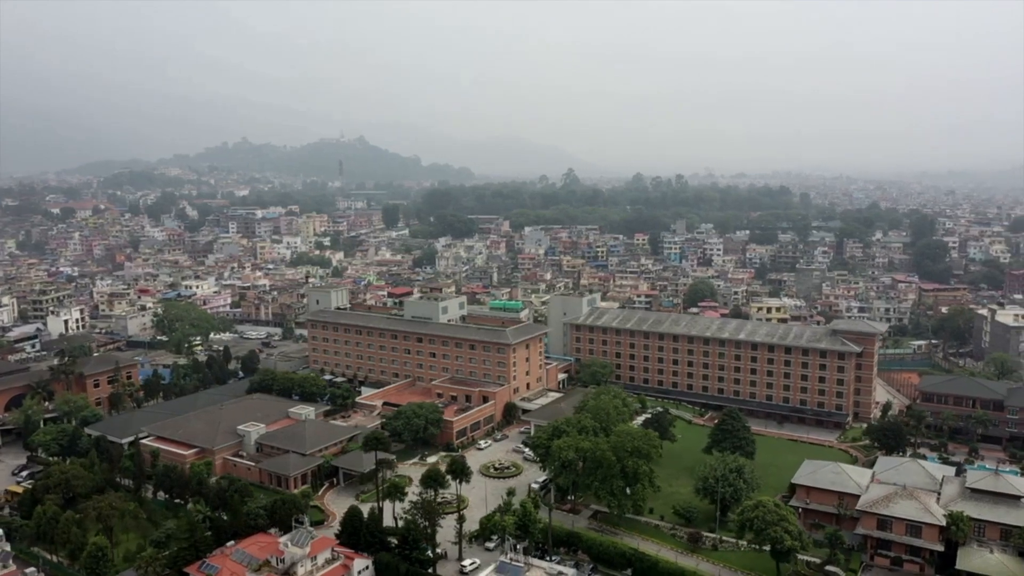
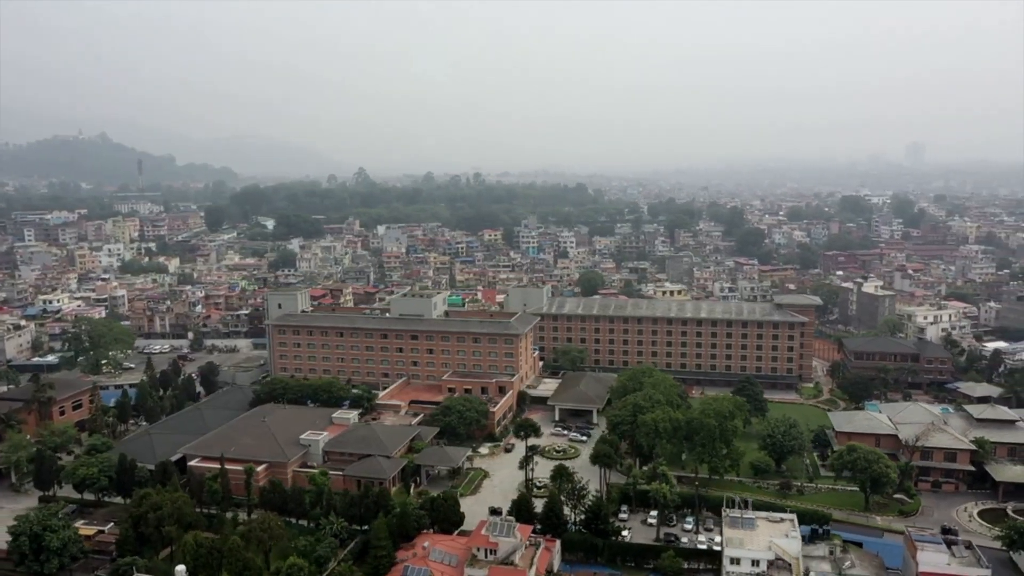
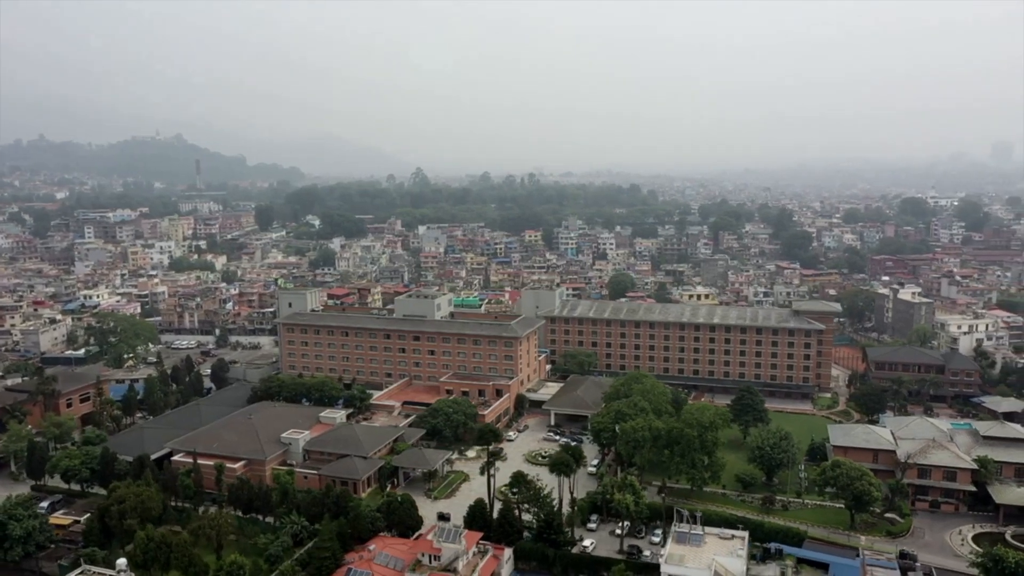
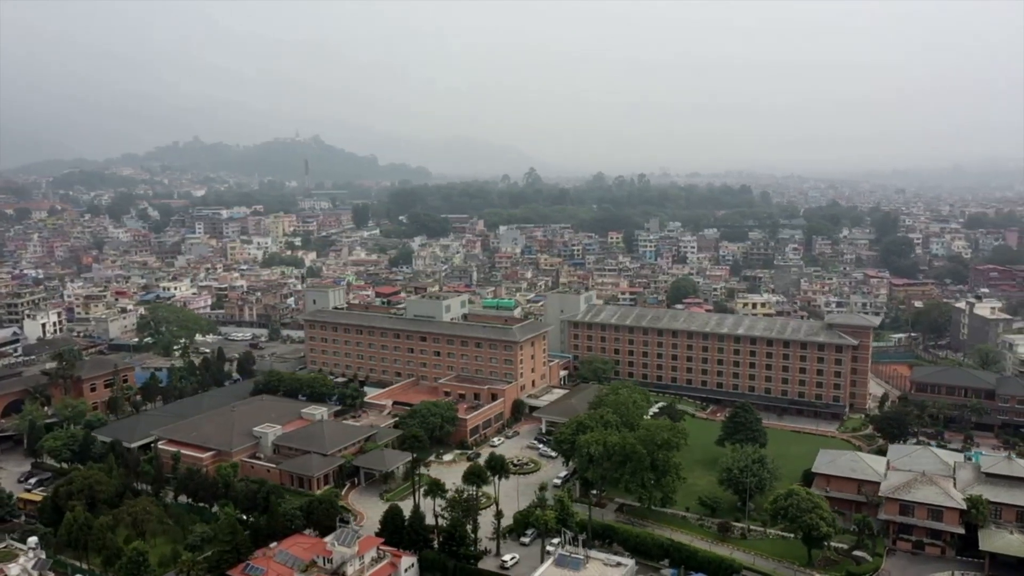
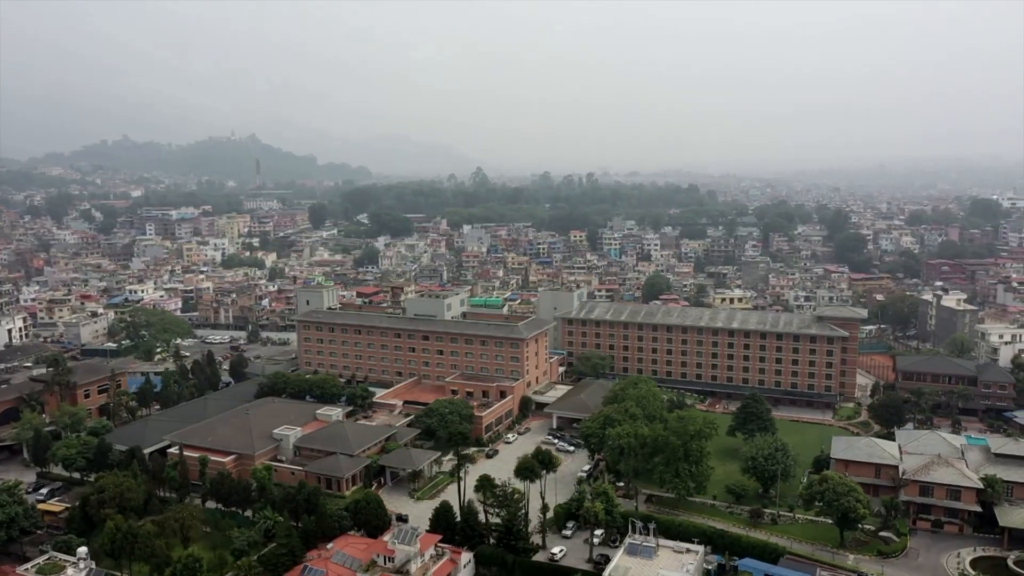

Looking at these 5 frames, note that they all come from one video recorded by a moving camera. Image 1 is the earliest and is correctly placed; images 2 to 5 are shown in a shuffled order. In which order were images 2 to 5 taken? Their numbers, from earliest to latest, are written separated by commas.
4, 5, 3, 2
